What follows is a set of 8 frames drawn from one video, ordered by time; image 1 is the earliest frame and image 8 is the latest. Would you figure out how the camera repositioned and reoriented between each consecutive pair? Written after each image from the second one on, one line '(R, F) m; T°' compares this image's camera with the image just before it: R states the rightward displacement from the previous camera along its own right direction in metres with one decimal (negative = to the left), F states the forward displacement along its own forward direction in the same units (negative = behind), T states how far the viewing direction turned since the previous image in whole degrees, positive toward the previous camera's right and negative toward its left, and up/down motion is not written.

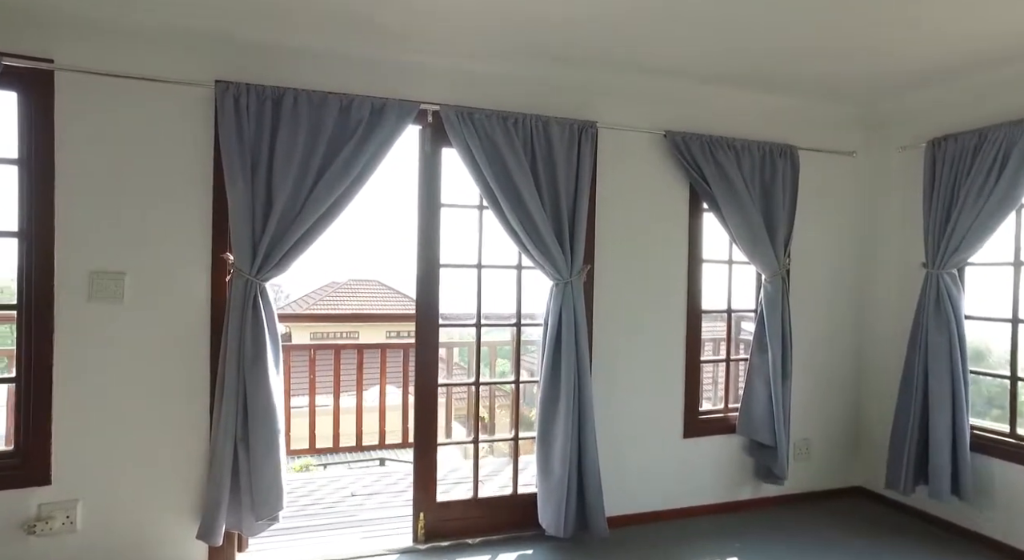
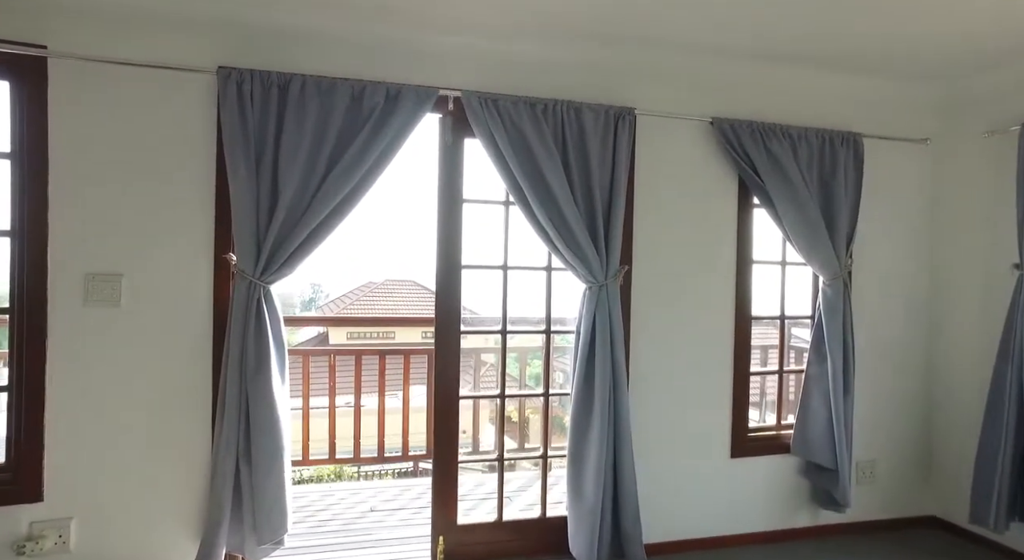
(0.0, +0.3) m; -3°
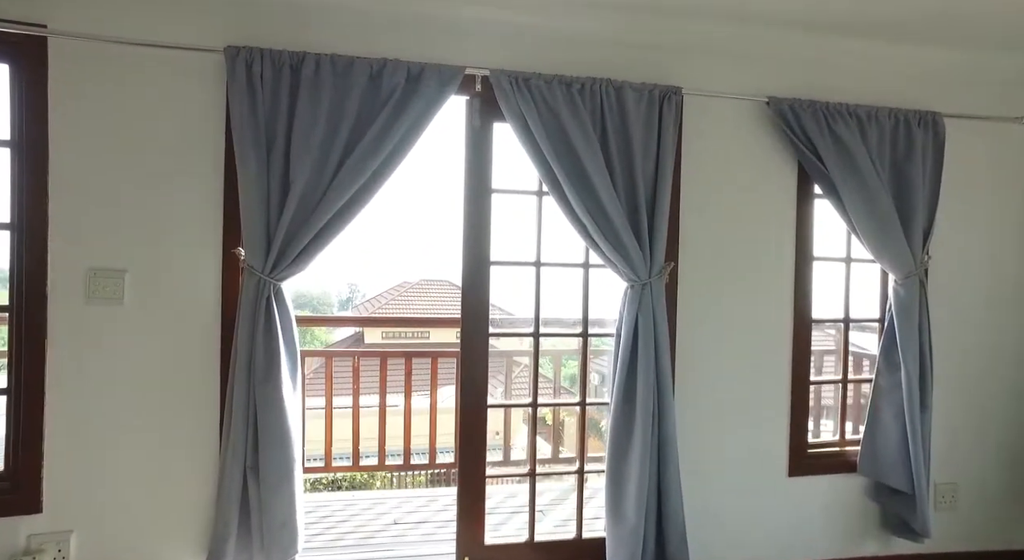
(0.0, +0.2) m; -3°
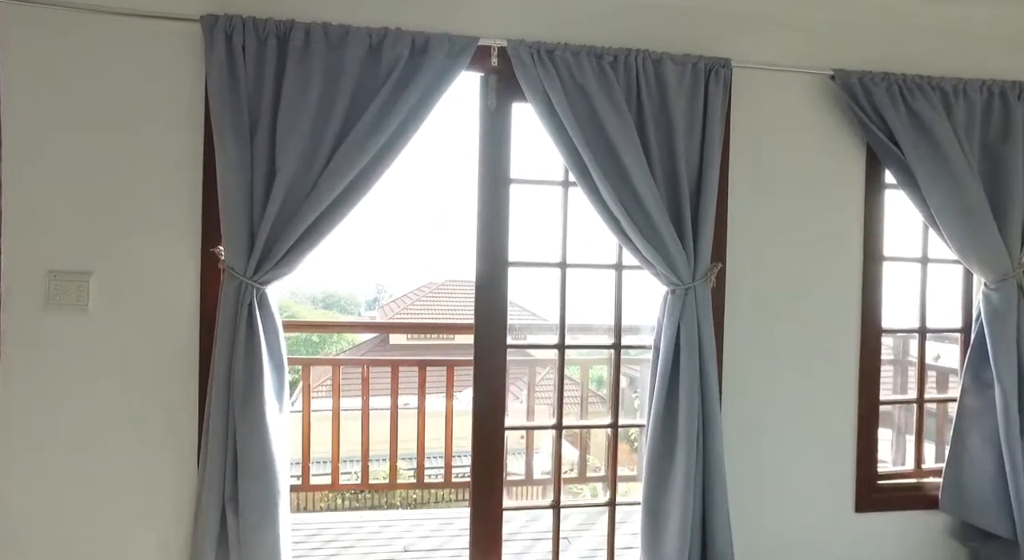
(0.0, +0.3) m; -2°
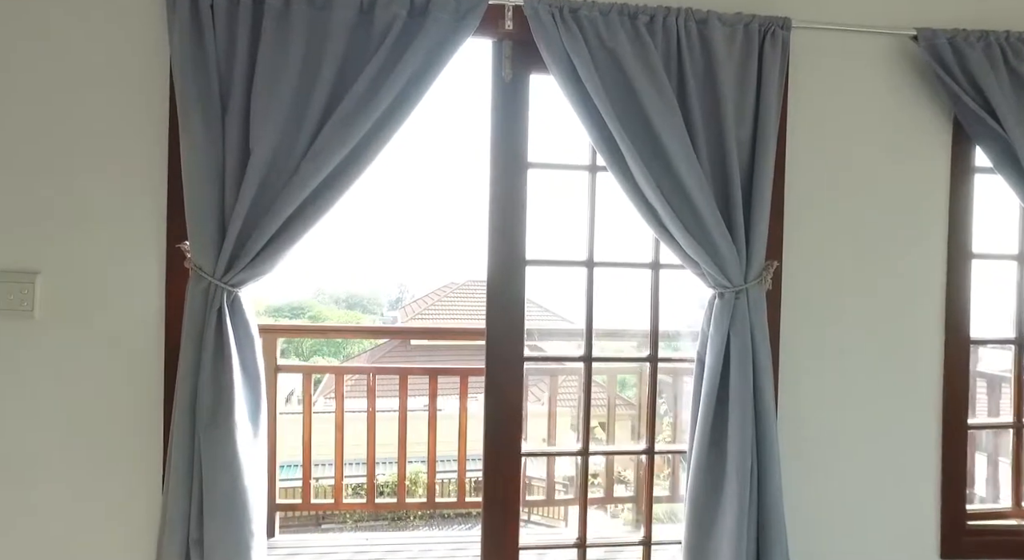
(0.0, +0.3) m; -2°
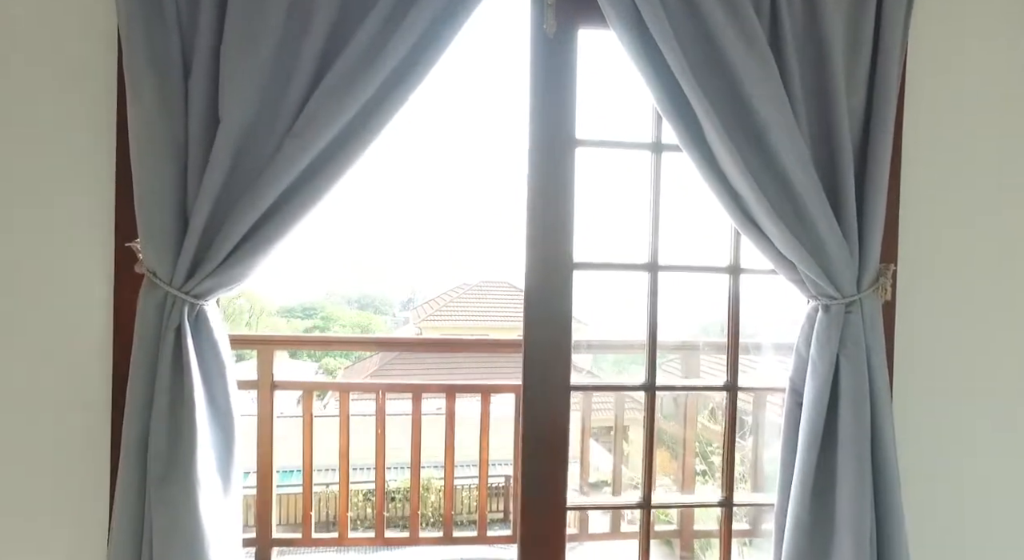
(-0.1, +0.4) m; -1°
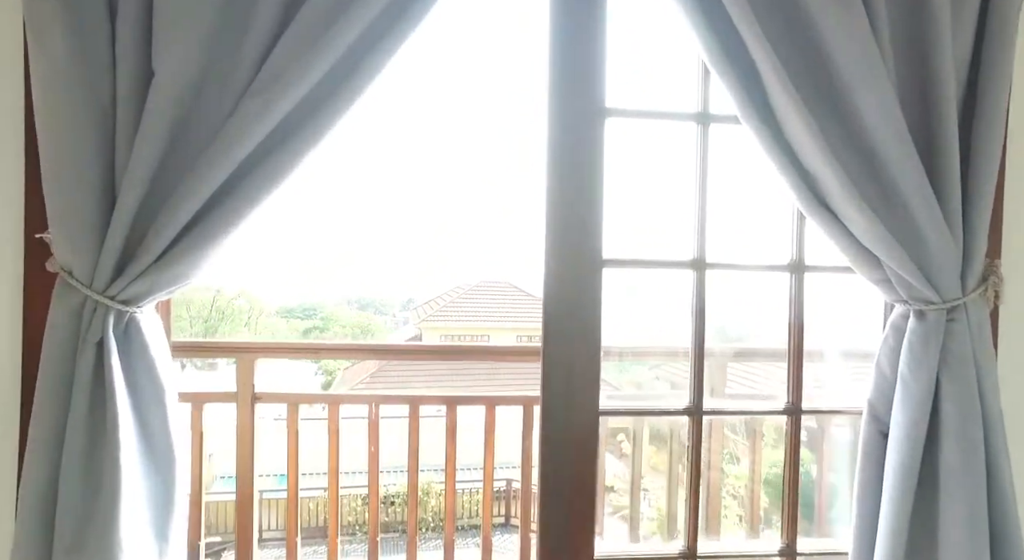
(0.0, +0.3) m; 0°
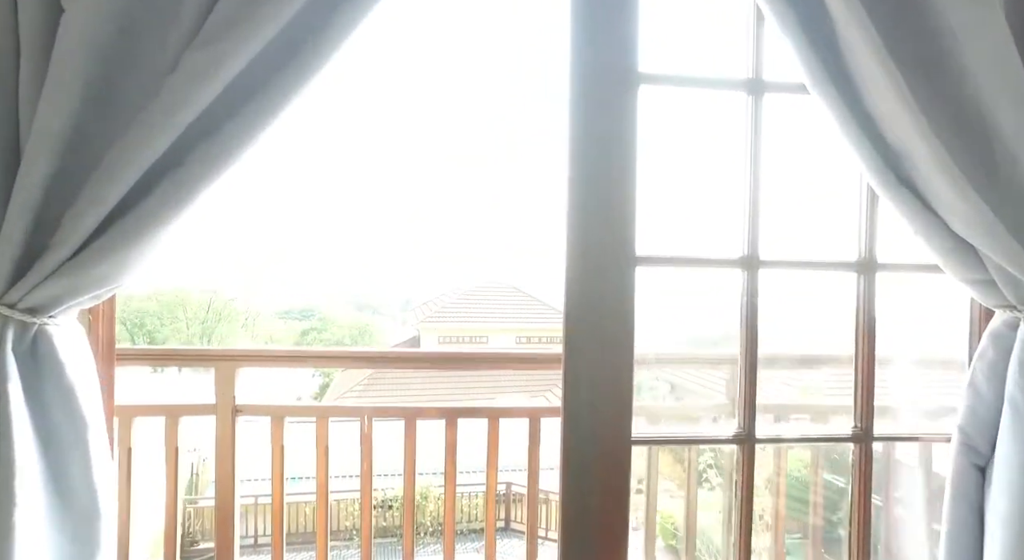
(0.0, +0.2) m; 0°
